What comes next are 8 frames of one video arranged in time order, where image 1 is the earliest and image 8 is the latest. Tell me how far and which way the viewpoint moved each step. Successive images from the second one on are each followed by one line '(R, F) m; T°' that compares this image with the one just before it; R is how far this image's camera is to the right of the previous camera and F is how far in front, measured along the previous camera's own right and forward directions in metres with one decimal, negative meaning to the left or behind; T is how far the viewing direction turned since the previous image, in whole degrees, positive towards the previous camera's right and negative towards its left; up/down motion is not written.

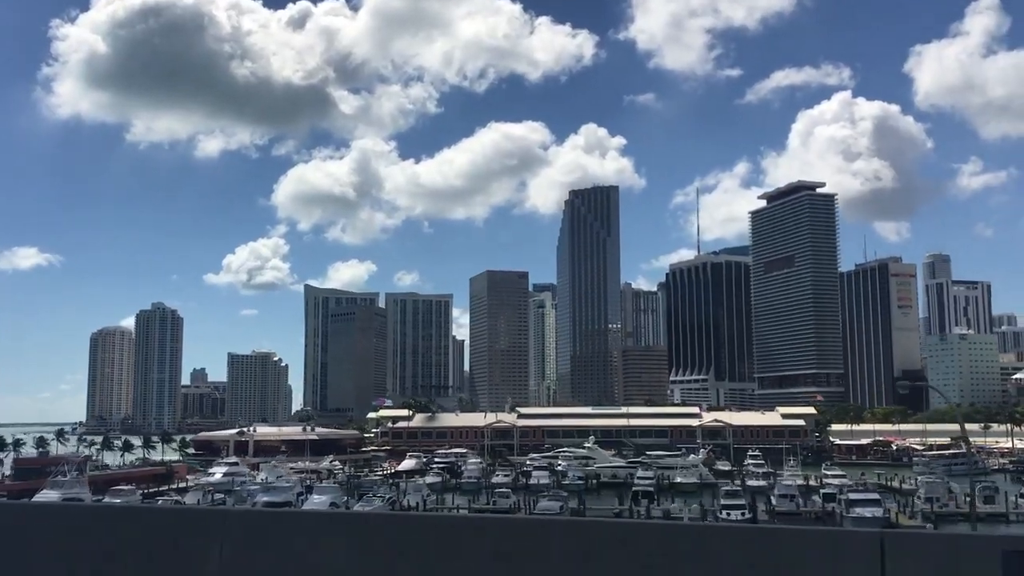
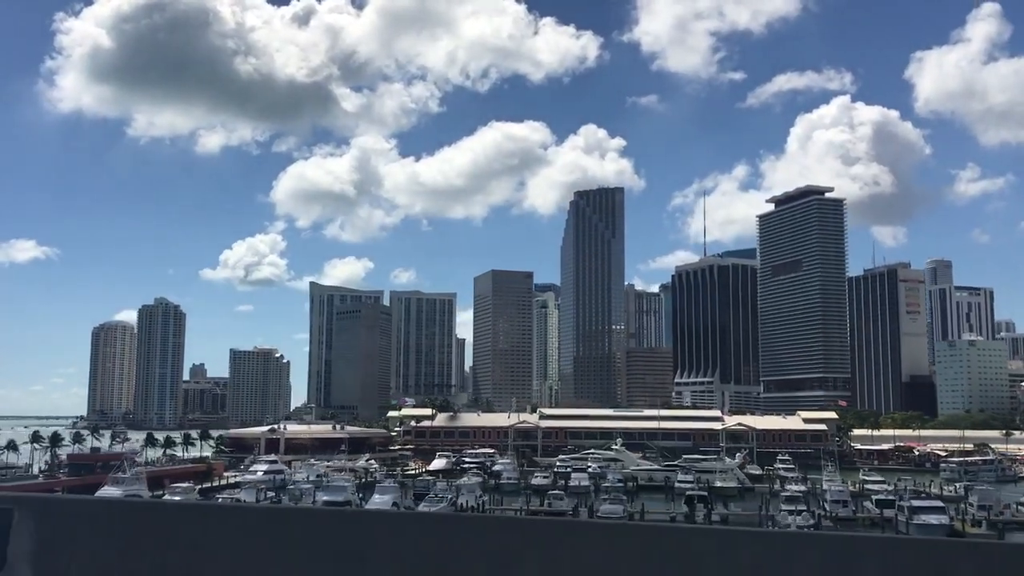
(-2.8, -0.4) m; 0°
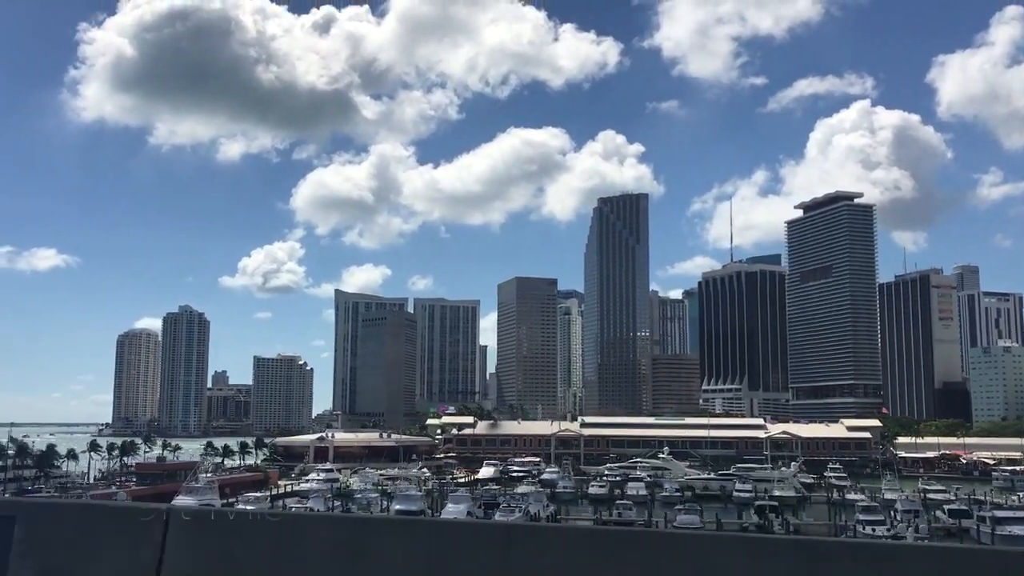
(-2.4, -0.1) m; -1°
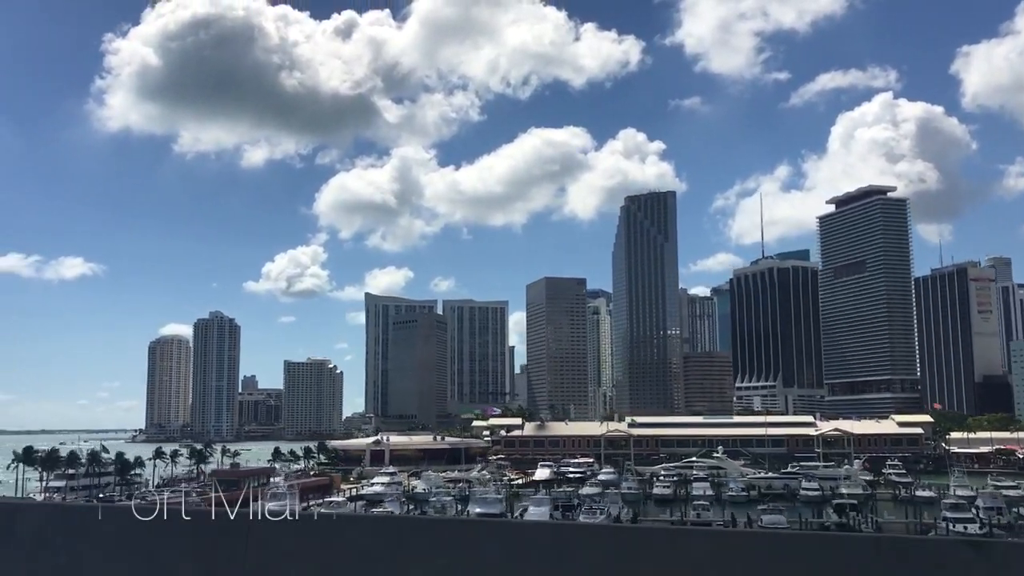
(-2.4, -0.2) m; -1°
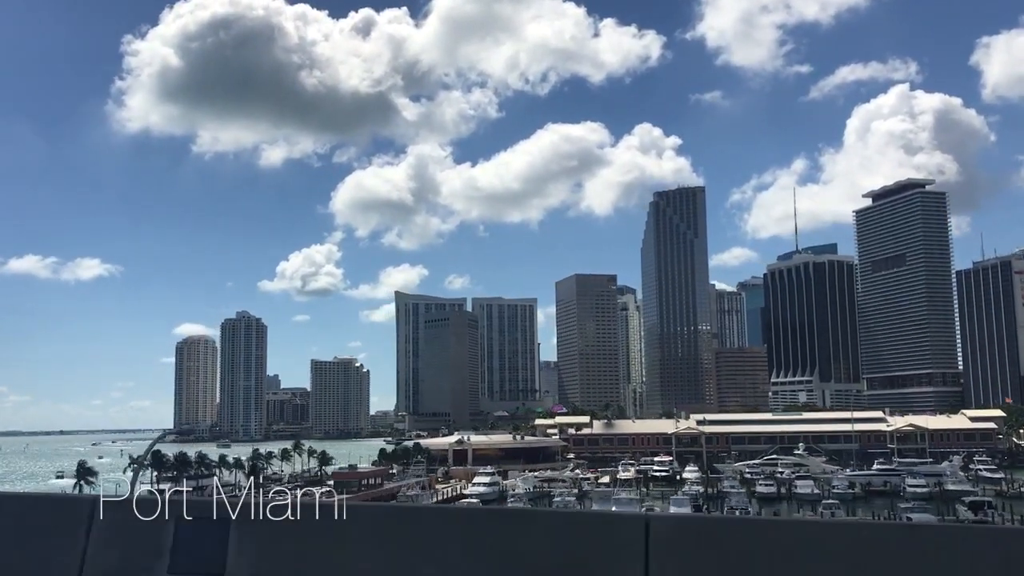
(-5.3, 0.0) m; 0°
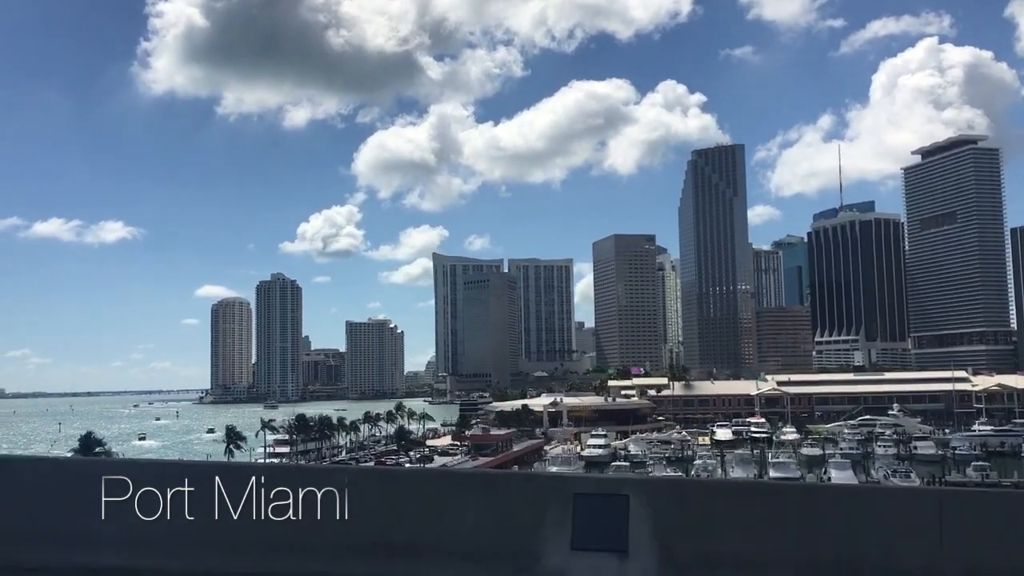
(-5.9, +0.3) m; -1°
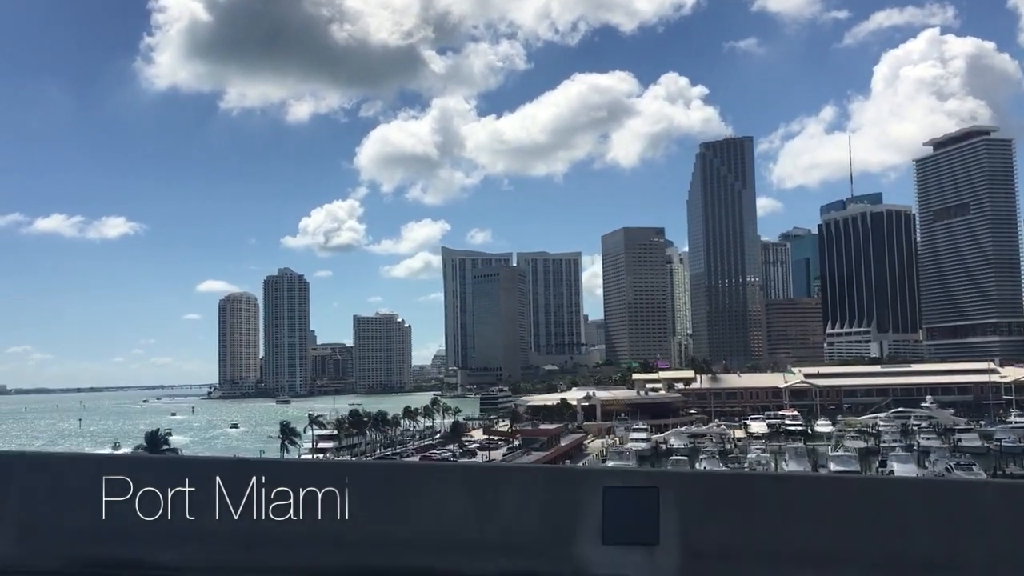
(-2.5, +0.1) m; 0°
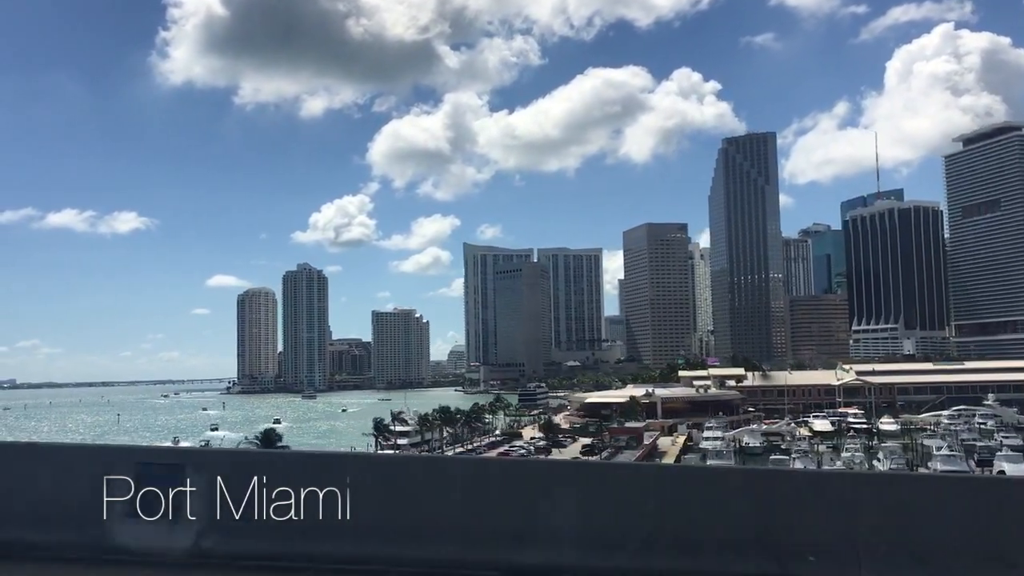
(-4.1, +0.3) m; 0°
